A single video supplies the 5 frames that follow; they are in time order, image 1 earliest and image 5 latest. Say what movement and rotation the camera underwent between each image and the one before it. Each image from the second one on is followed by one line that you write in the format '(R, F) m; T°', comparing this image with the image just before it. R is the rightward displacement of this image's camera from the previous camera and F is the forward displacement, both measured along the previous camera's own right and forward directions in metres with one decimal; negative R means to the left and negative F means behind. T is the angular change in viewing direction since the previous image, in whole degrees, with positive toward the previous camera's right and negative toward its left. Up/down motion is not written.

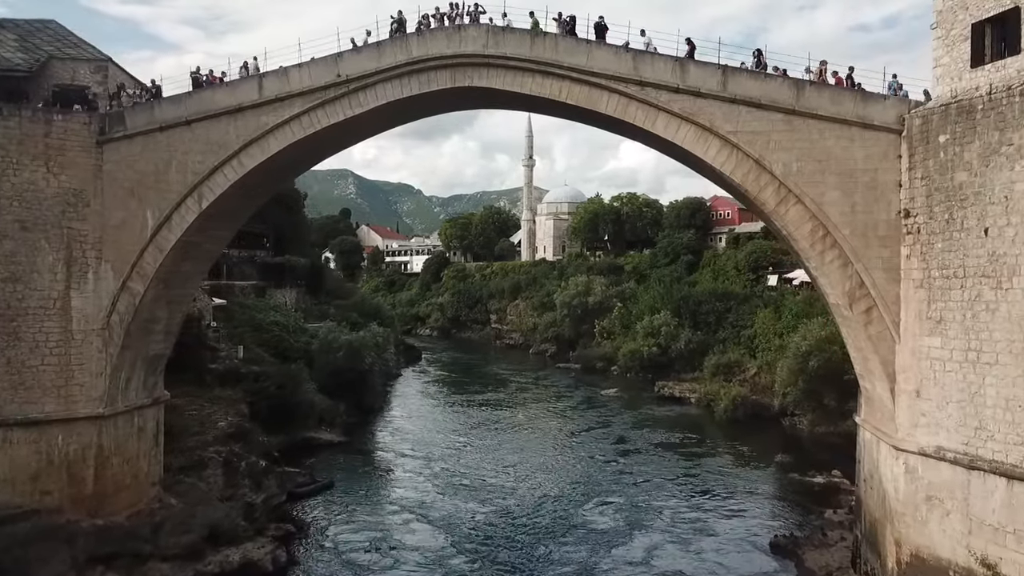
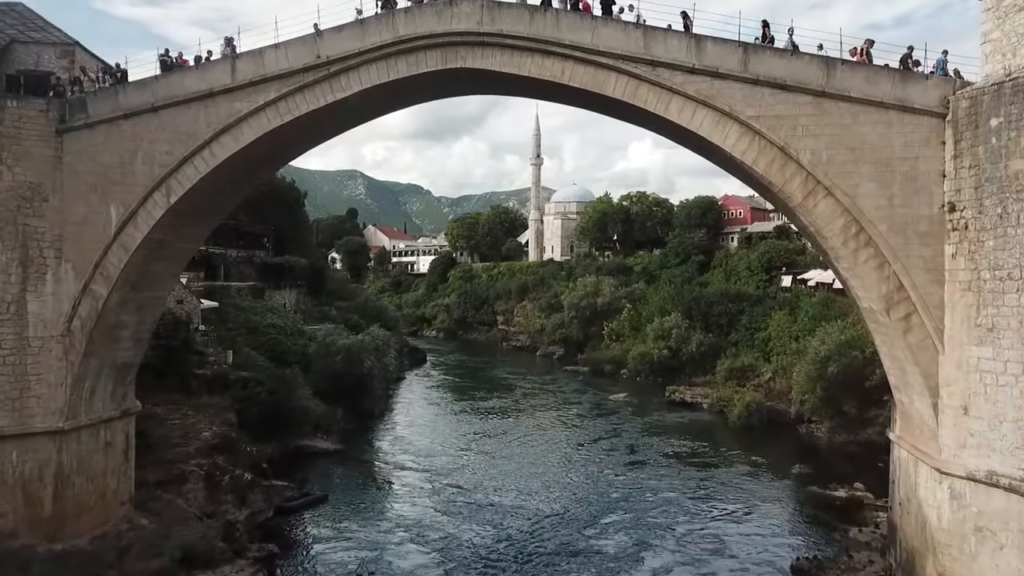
(+0.1, +0.8) m; -1°
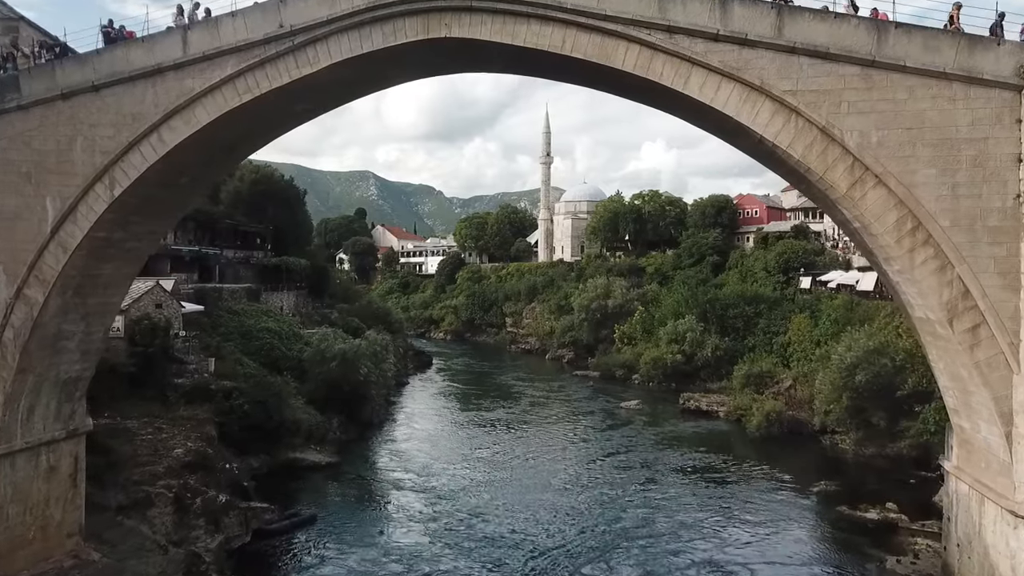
(+0.2, +1.1) m; -1°
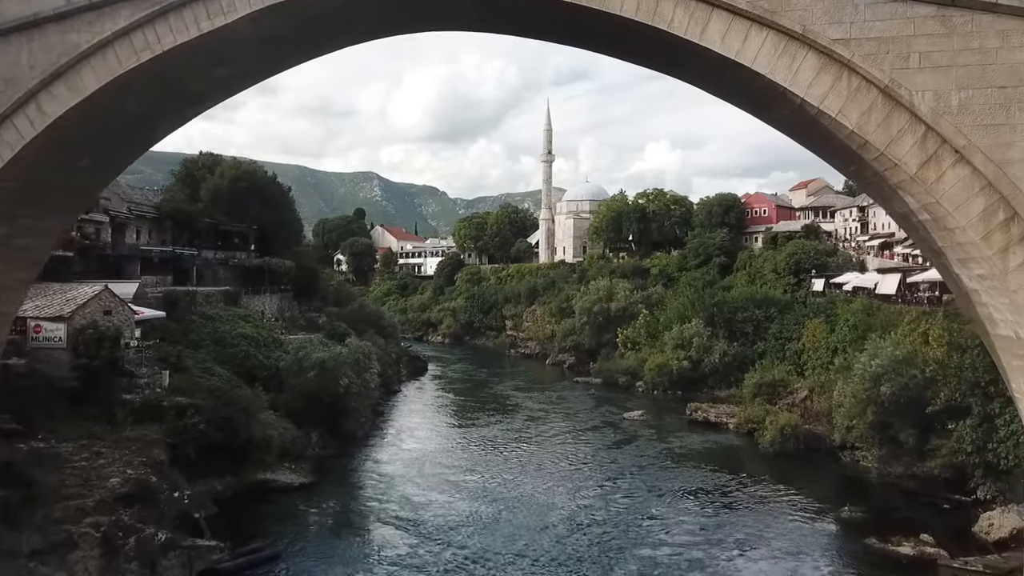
(+0.3, +1.4) m; 0°
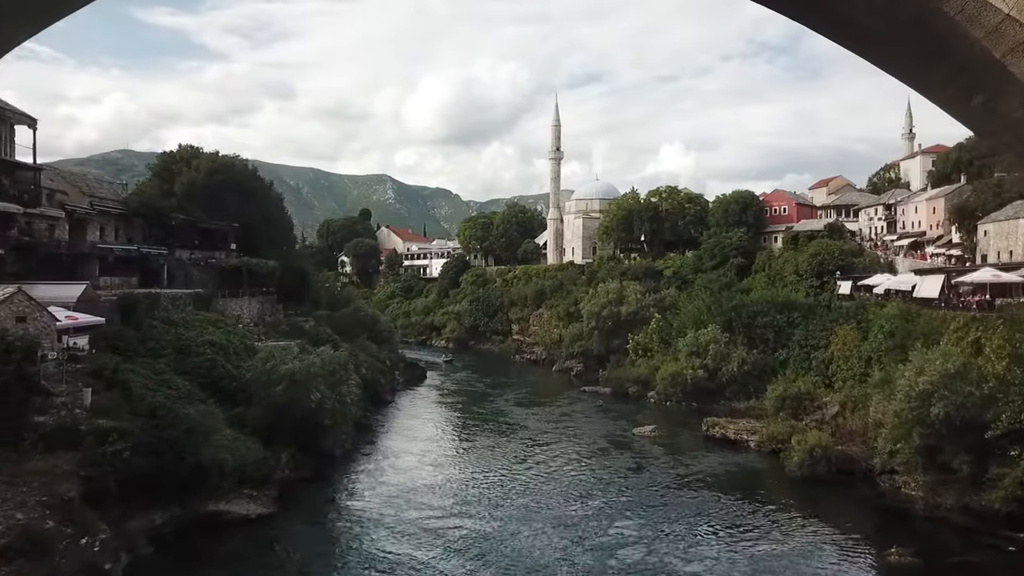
(+0.4, +1.9) m; -1°
